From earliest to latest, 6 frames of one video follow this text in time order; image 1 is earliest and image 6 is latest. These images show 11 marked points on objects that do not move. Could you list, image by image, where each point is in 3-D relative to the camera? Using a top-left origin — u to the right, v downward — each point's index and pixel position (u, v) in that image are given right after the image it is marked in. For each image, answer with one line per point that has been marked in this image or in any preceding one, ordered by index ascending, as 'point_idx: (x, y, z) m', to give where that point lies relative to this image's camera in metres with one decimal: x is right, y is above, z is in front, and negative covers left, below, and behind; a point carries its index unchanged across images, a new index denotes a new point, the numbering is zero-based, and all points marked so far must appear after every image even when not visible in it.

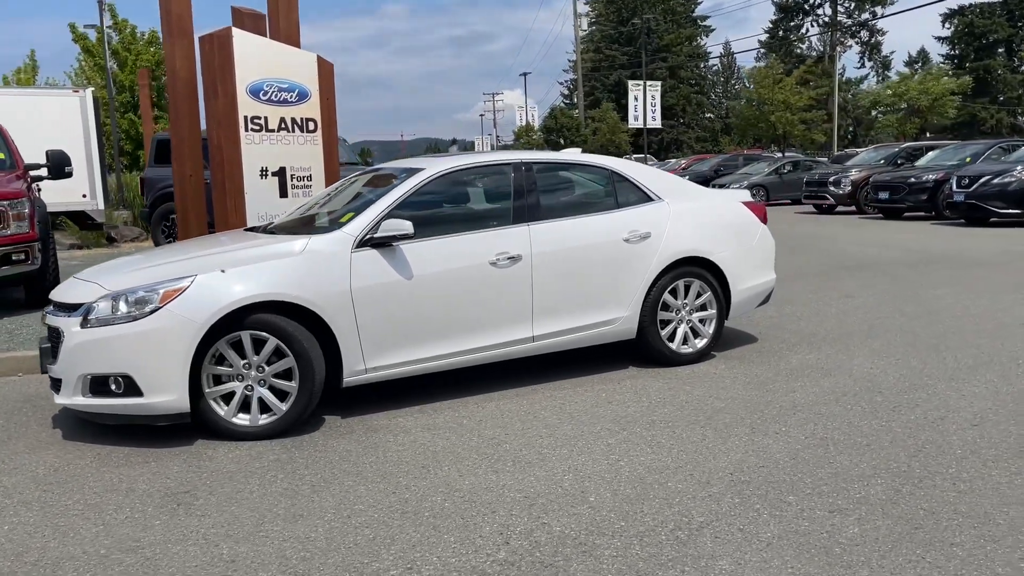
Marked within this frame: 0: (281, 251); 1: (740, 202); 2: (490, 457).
0: (-1.5, +0.2, +5.4) m
1: (+1.9, +0.7, +7.3) m
2: (-0.1, -0.9, +4.8) m
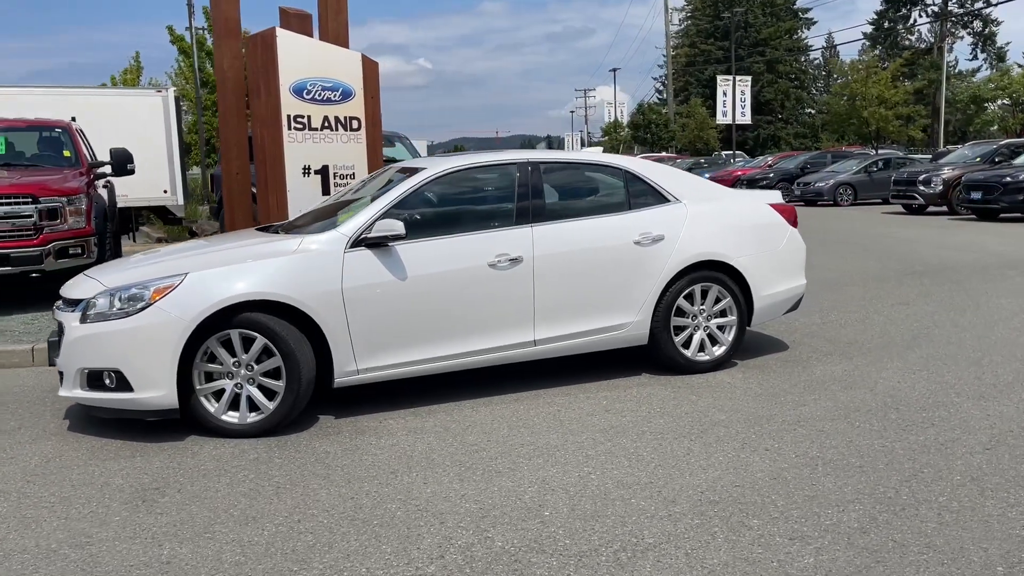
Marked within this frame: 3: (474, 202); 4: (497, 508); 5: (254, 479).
0: (-1.5, +0.2, +5.5) m
1: (+2.0, +0.7, +6.9) m
2: (-0.3, -0.9, +4.7) m
3: (-0.2, +0.6, +6.0) m
4: (-0.1, -1.0, +4.0) m
5: (-1.4, -1.0, +4.5) m
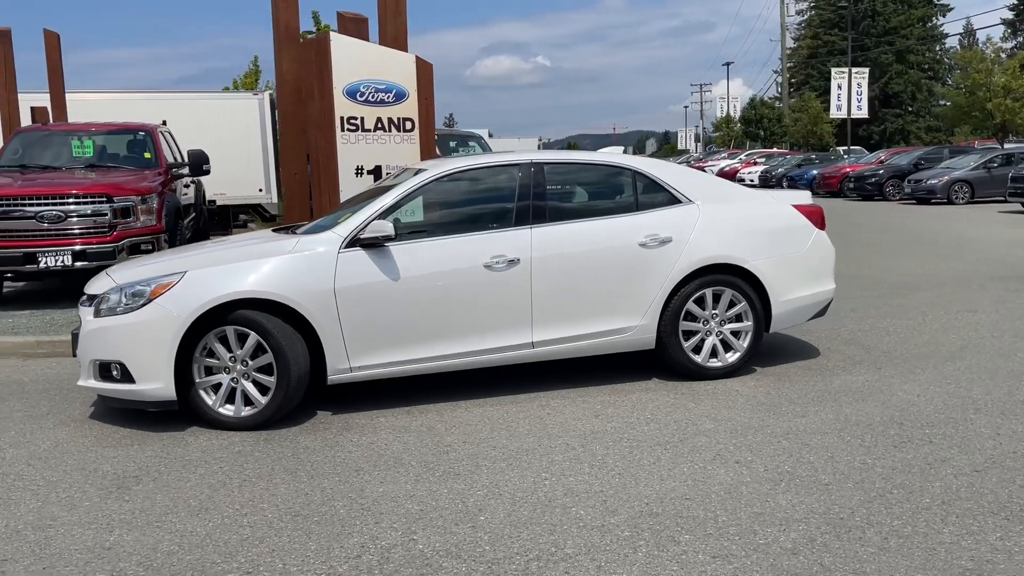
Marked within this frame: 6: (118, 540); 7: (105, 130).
0: (-1.6, +0.2, +5.6) m
1: (+2.1, +0.6, +6.7) m
2: (-0.5, -1.0, +4.7) m
3: (-0.2, +0.6, +6.1) m
4: (-0.4, -1.0, +4.0) m
5: (-1.6, -1.0, +4.7) m
6: (-1.7, -1.1, +3.8) m
7: (-6.0, +2.4, +12.9) m
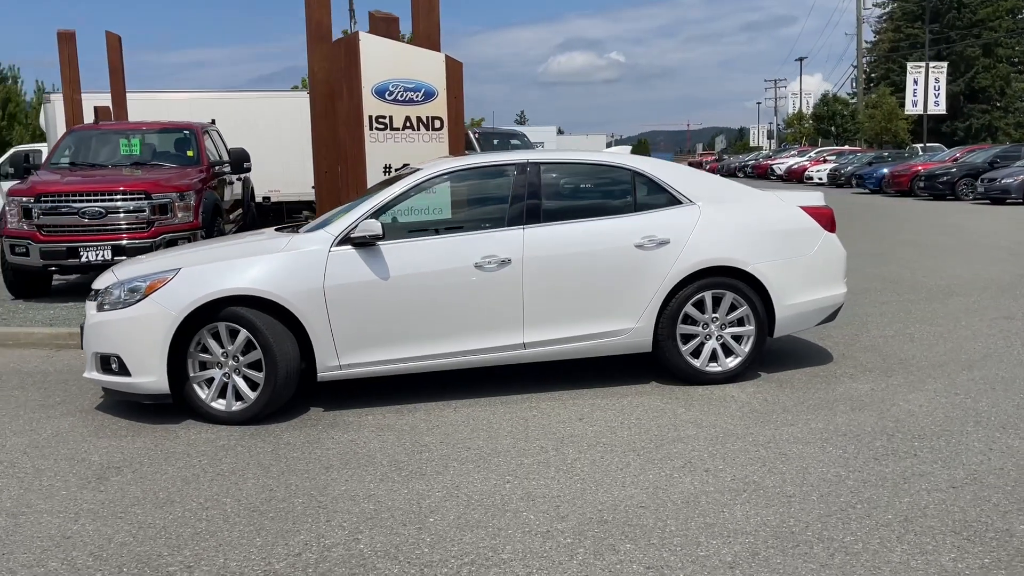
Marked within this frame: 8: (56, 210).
0: (-1.6, +0.3, +5.7) m
1: (+2.1, +0.6, +6.5) m
2: (-0.6, -1.0, +4.7) m
3: (-0.2, +0.6, +6.0) m
4: (-0.6, -1.0, +4.0) m
5: (-1.7, -1.0, +4.8) m
6: (-2.0, -1.1, +3.9) m
7: (-5.5, +2.5, +13.4) m
8: (-5.7, +1.0, +10.8) m
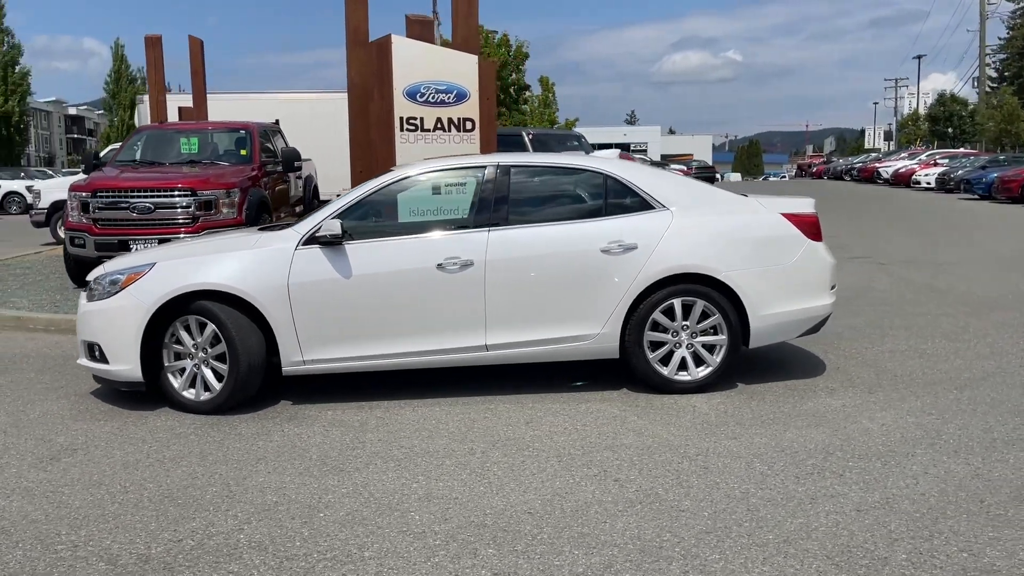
0: (-1.9, +0.3, +6.0) m
1: (+1.9, +0.5, +6.2) m
2: (-1.0, -0.9, +4.8) m
3: (-0.5, +0.6, +6.1) m
4: (-1.1, -1.0, +4.1) m
5: (-2.1, -0.9, +5.1) m
6: (-2.5, -1.1, +4.2) m
7: (-4.8, +2.6, +14.0) m
8: (-5.3, +1.1, +11.5) m
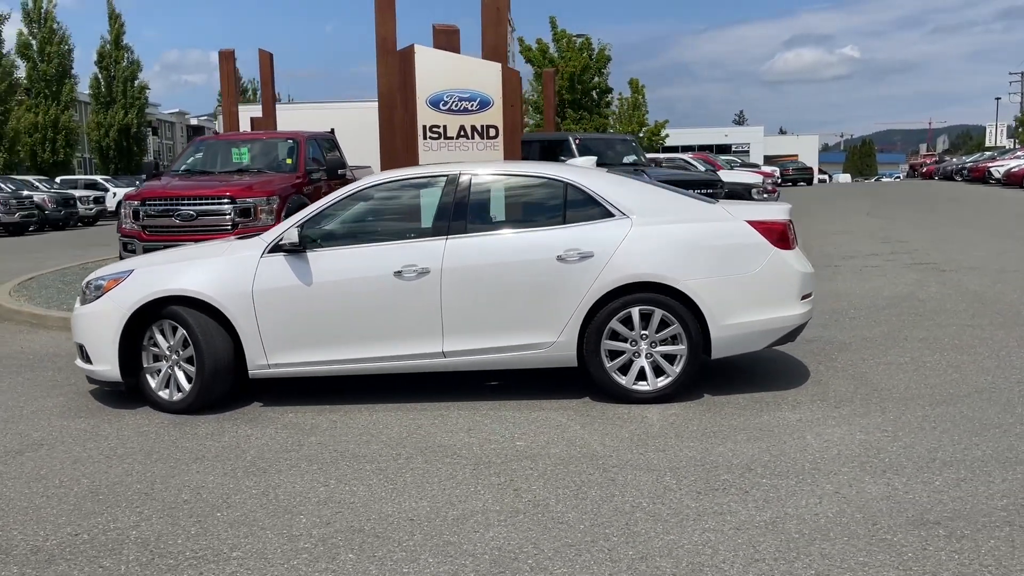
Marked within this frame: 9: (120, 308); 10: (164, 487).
0: (-2.2, +0.2, +6.2) m
1: (+1.7, +0.5, +6.1) m
2: (-1.5, -1.0, +5.0) m
3: (-0.7, +0.5, +6.2) m
4: (-1.6, -1.1, +4.3) m
5: (-2.5, -1.0, +5.4) m
6: (-3.0, -1.1, +4.6) m
7: (-4.1, +2.5, +14.5) m
8: (-4.9, +1.1, +12.1) m
9: (-2.8, -0.1, +6.1) m
10: (-1.8, -1.1, +4.6) m
